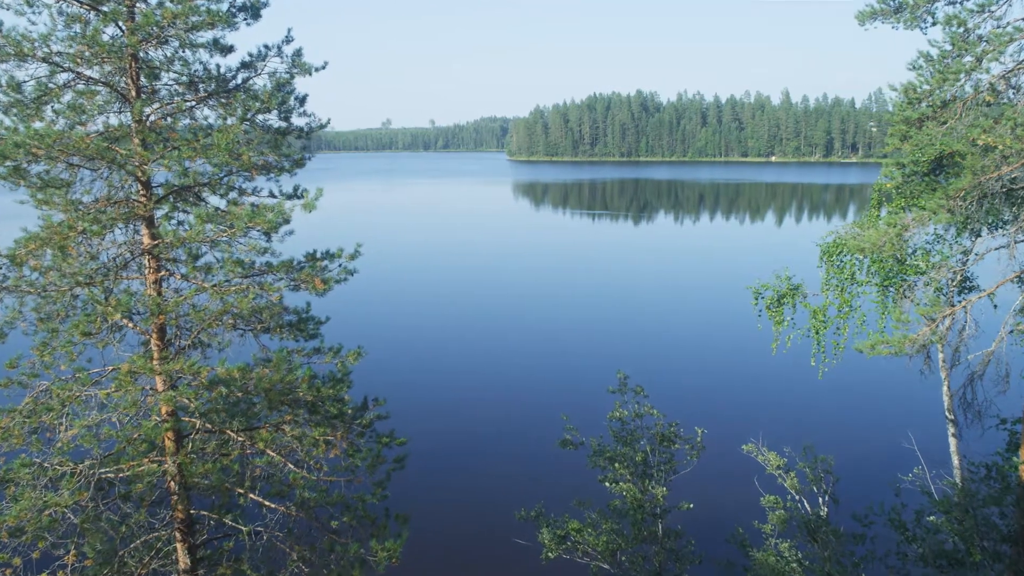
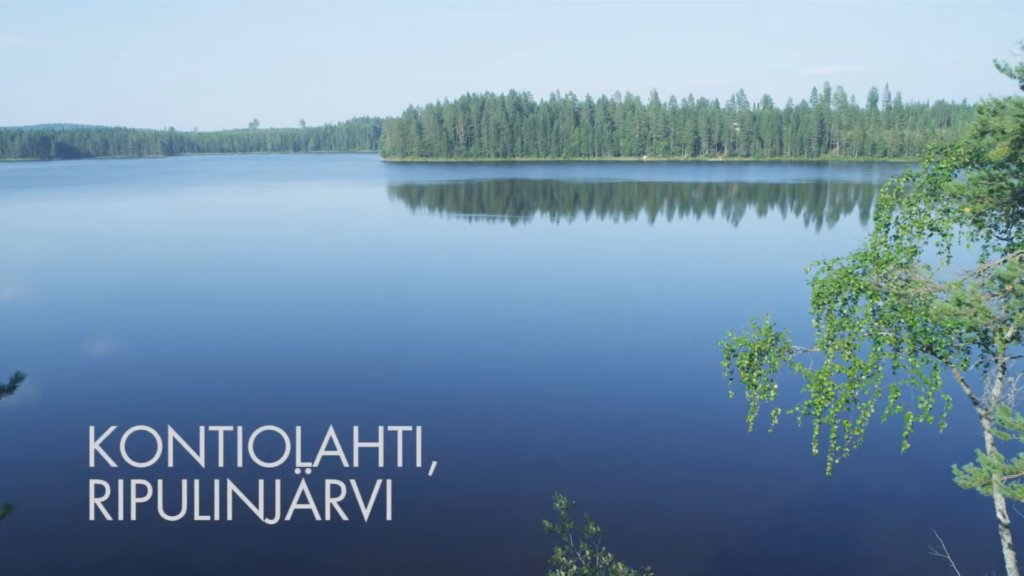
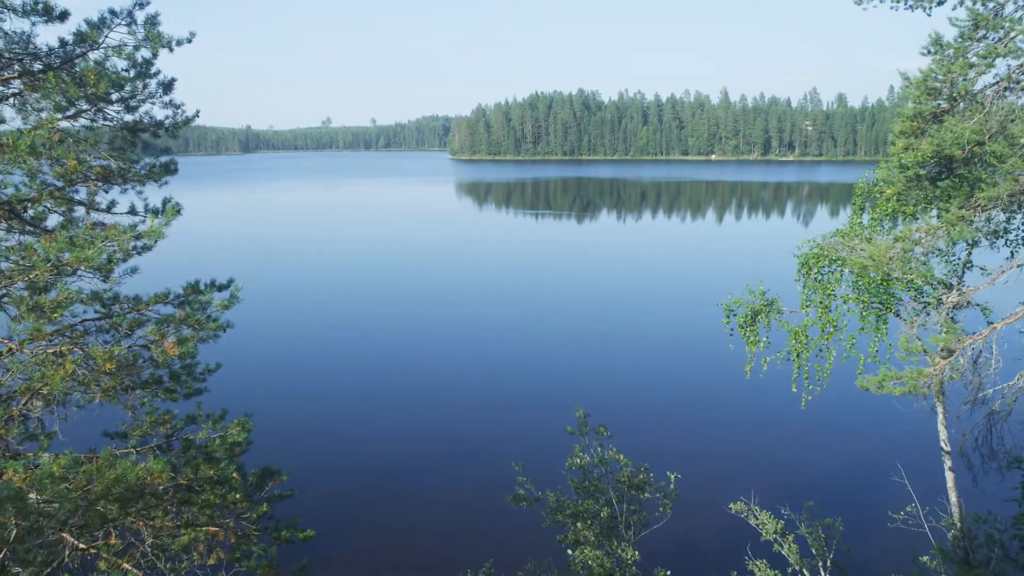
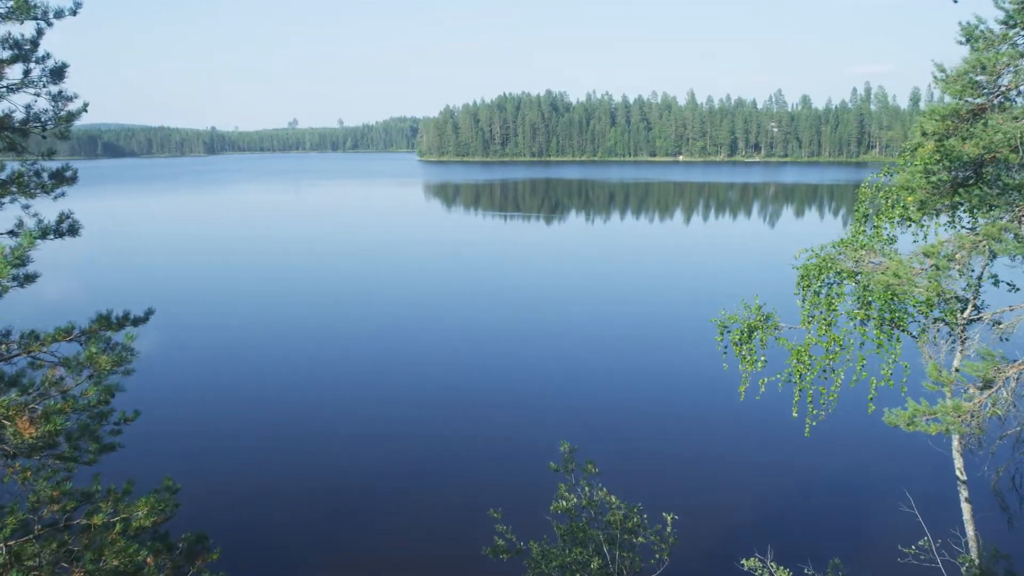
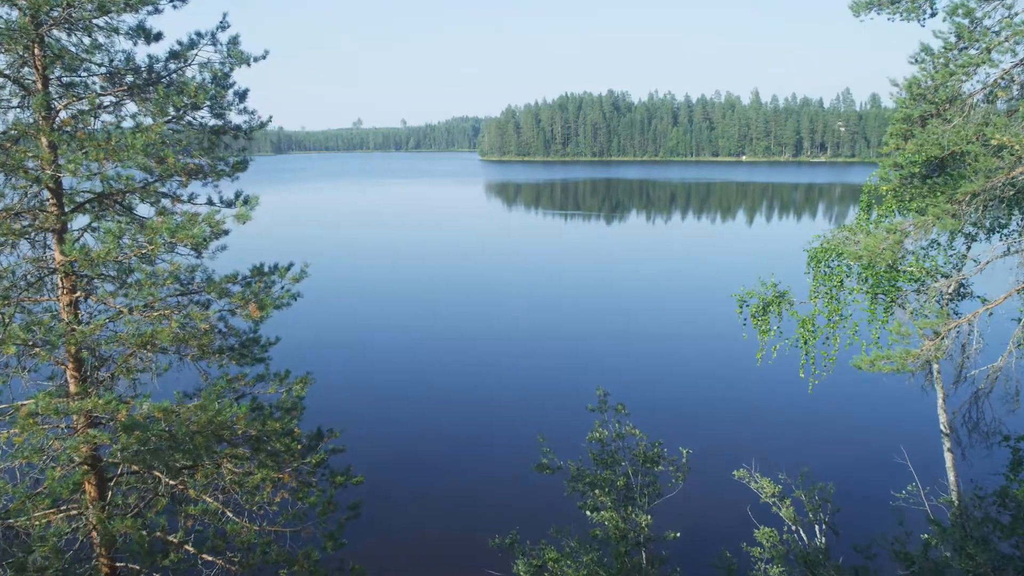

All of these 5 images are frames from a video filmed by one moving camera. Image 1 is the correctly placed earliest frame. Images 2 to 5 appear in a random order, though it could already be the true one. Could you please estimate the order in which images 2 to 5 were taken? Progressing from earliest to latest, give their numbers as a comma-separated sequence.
5, 3, 4, 2
